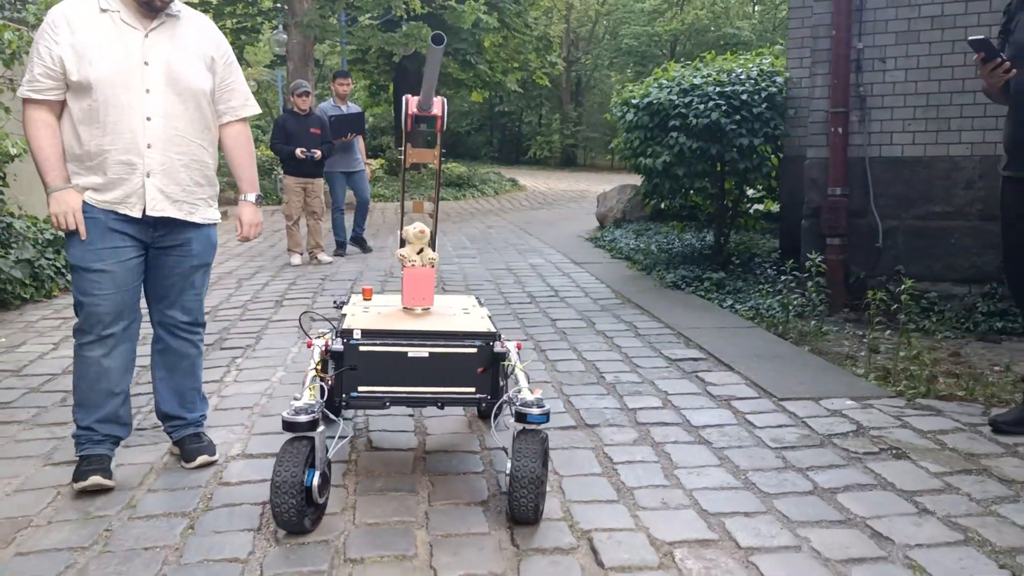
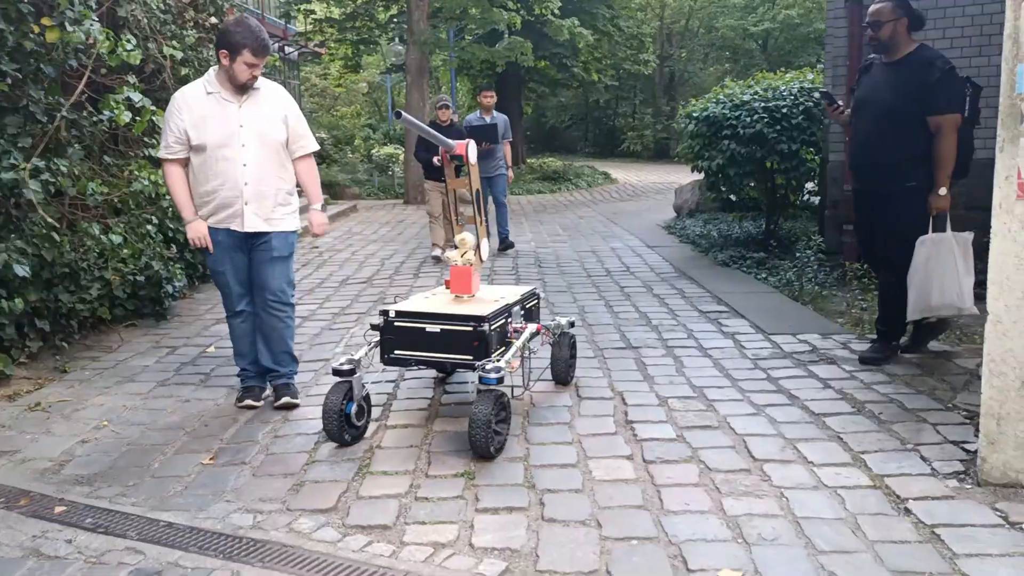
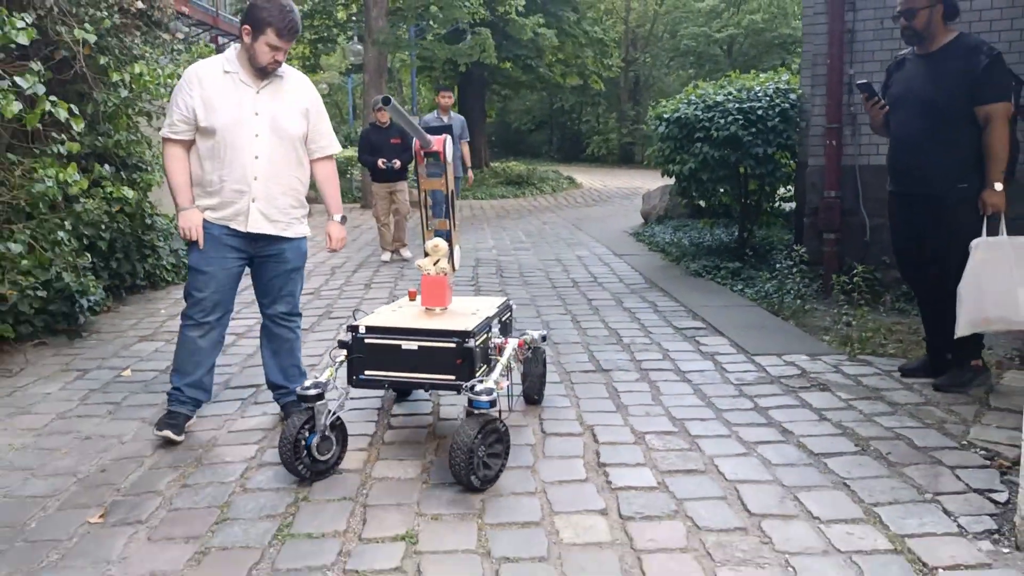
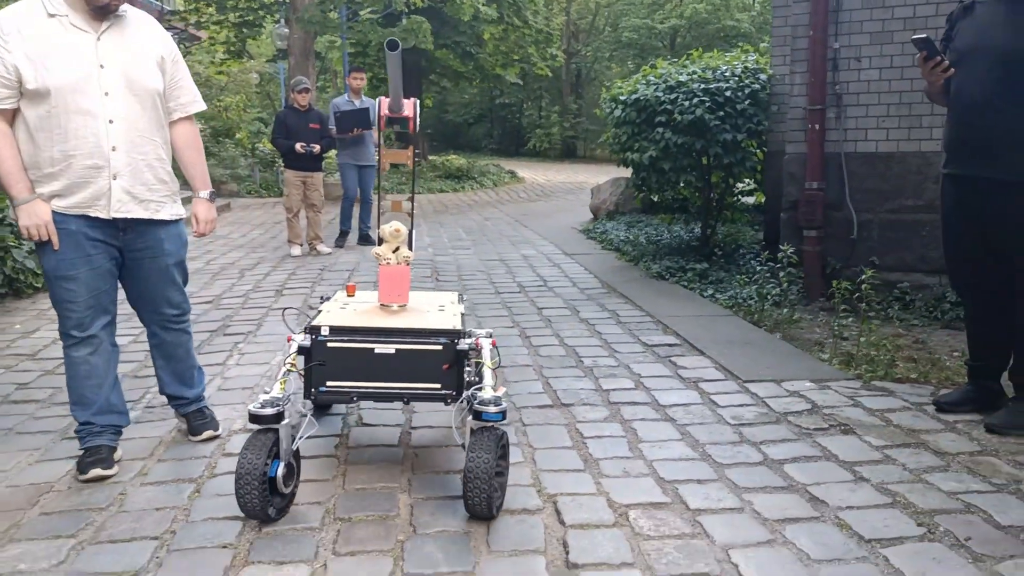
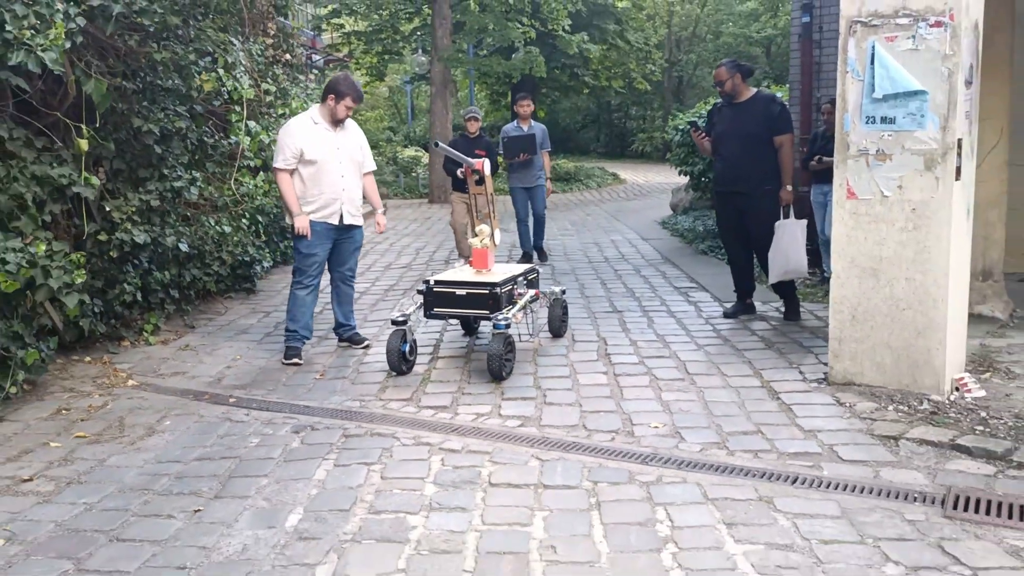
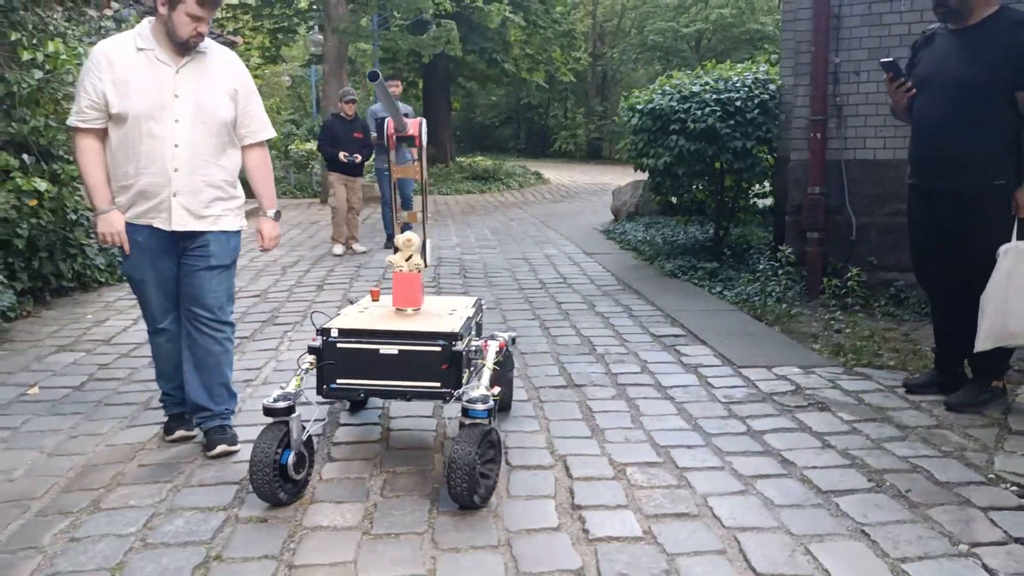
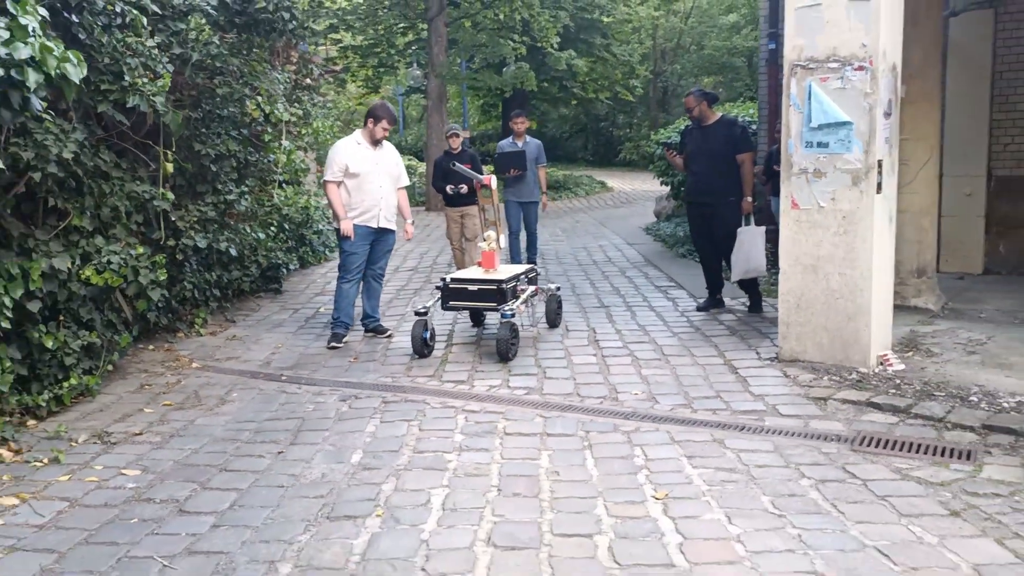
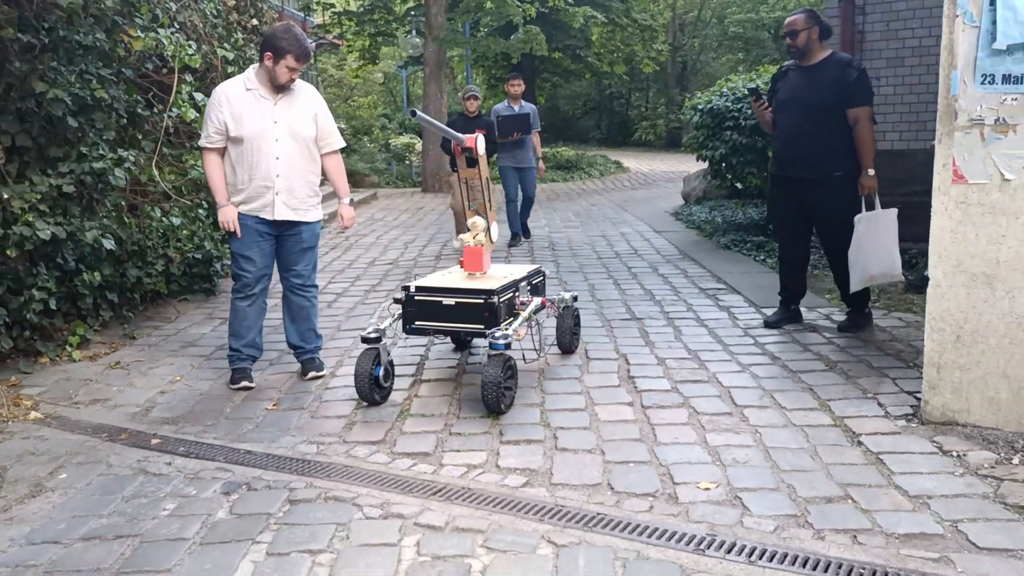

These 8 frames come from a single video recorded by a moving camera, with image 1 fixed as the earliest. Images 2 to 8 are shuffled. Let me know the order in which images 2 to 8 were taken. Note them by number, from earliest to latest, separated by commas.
4, 6, 3, 2, 8, 5, 7
